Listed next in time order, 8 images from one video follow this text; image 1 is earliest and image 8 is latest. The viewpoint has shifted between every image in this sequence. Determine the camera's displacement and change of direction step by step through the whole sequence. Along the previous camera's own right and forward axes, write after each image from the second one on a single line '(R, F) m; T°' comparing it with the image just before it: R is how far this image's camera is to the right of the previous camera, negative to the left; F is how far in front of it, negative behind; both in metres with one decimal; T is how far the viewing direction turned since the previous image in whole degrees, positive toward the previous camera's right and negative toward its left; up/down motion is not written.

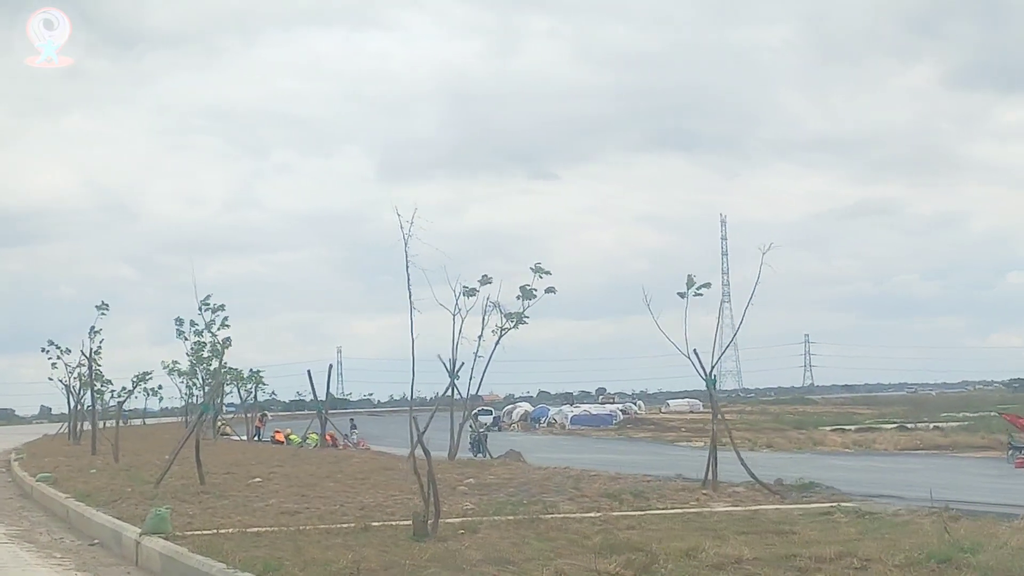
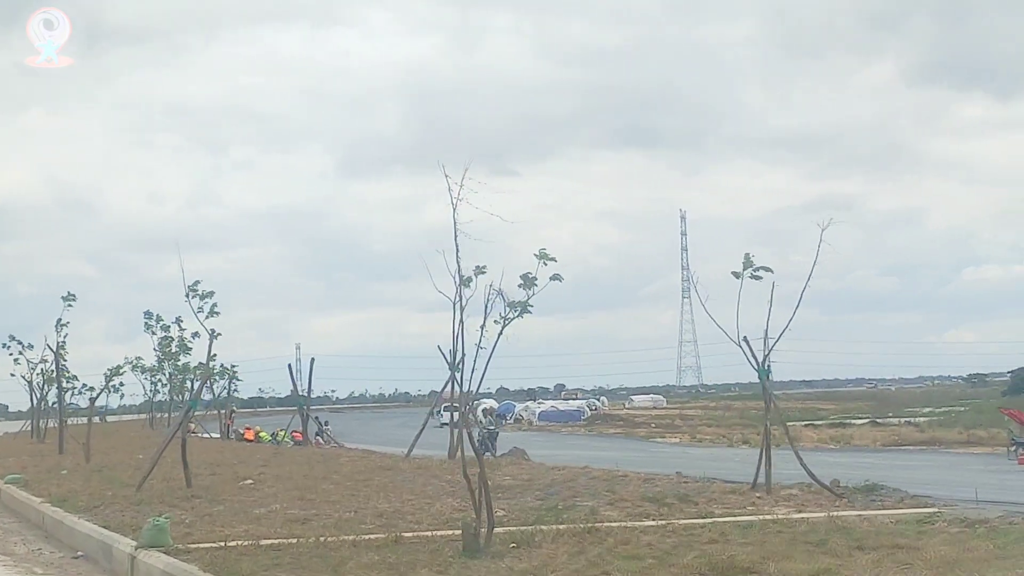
(-0.5, +1.7) m; +1°
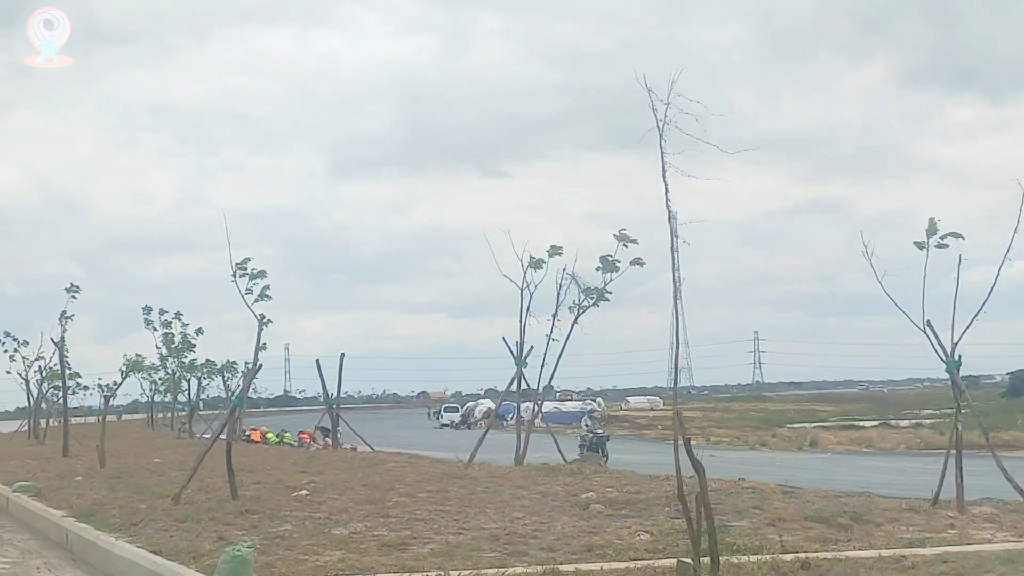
(-0.8, +2.7) m; 0°
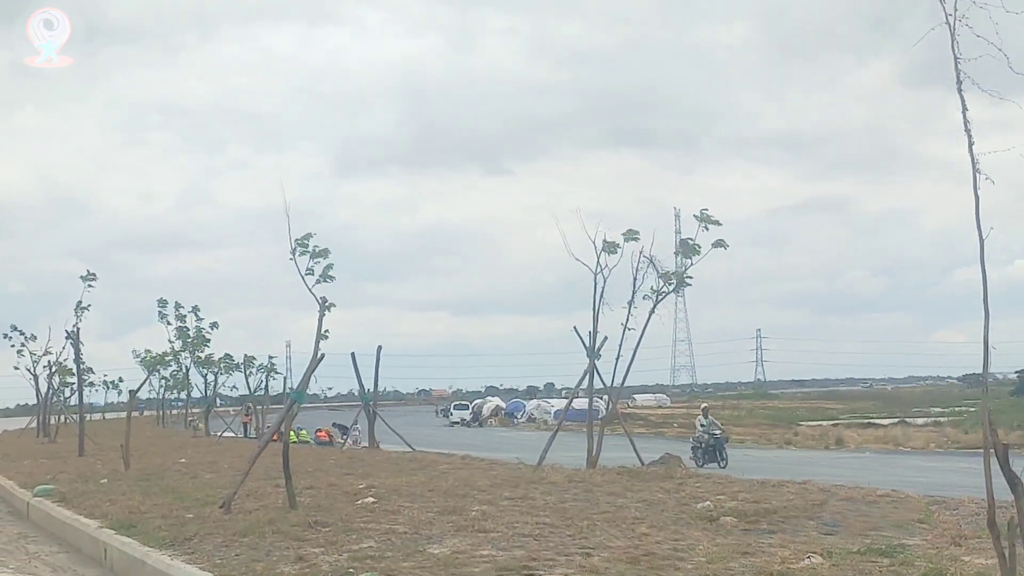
(-0.6, +2.0) m; 0°
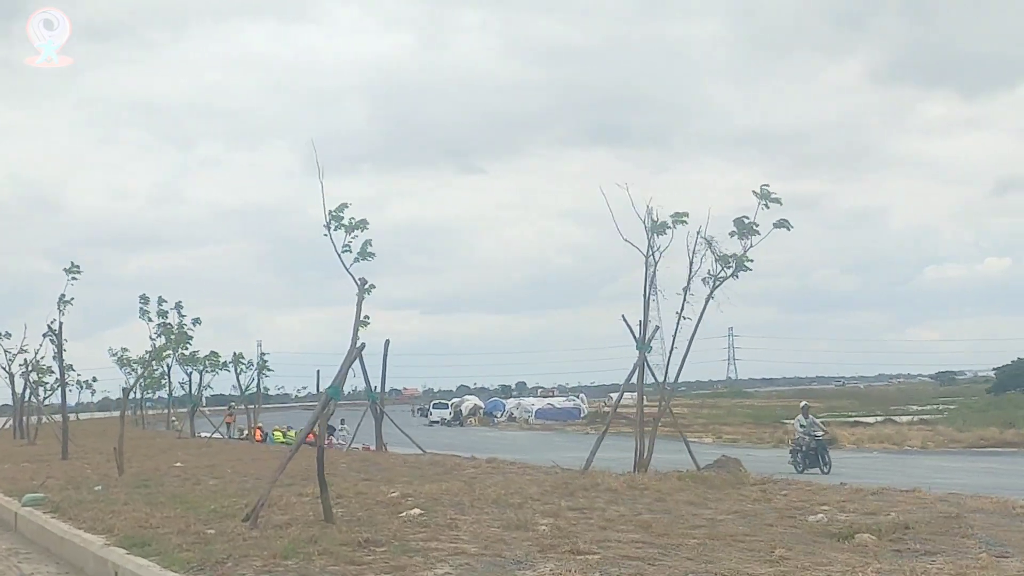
(-0.6, +1.9) m; +1°
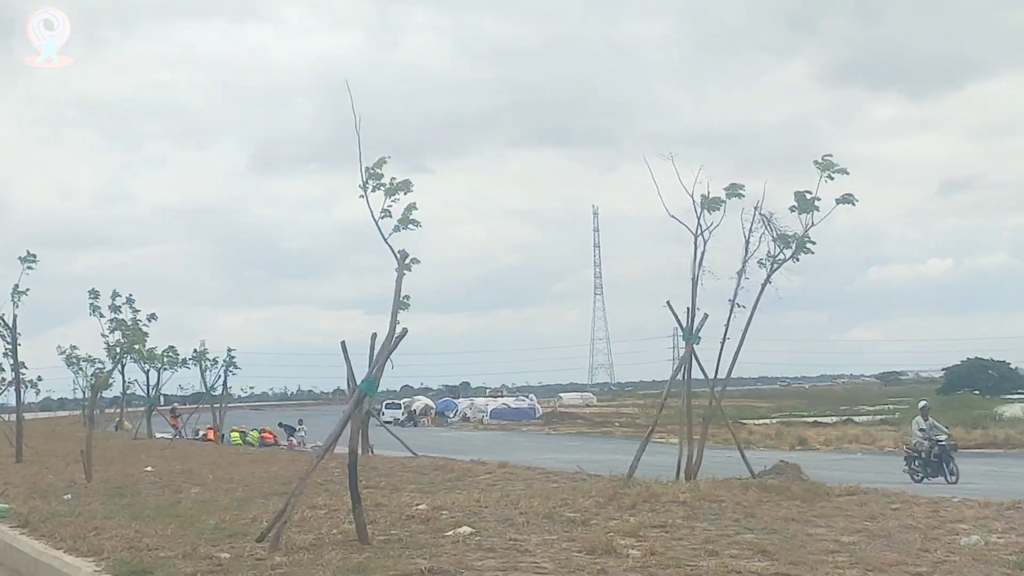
(-0.6, +2.1) m; +1°
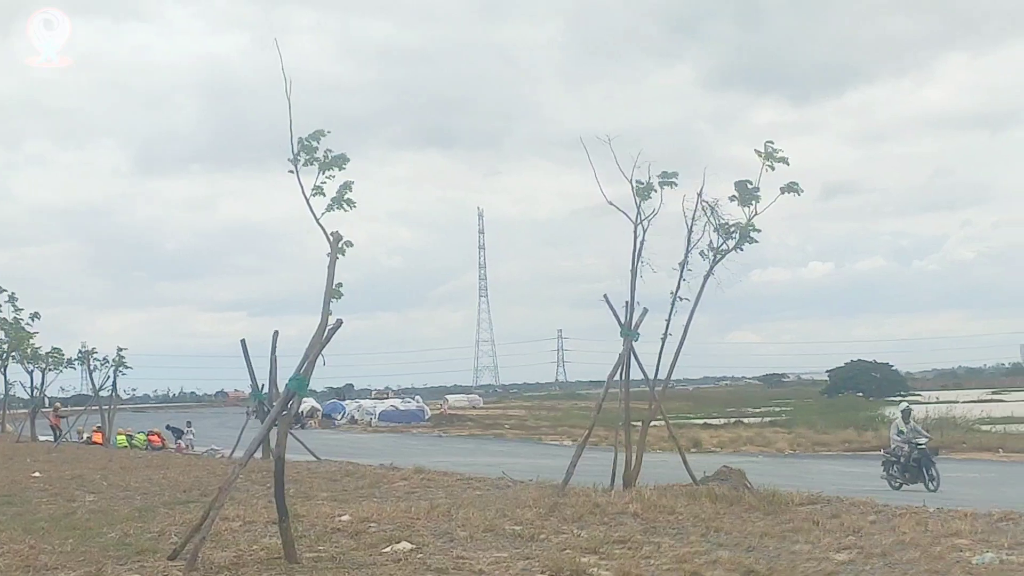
(-0.3, +1.1) m; +3°
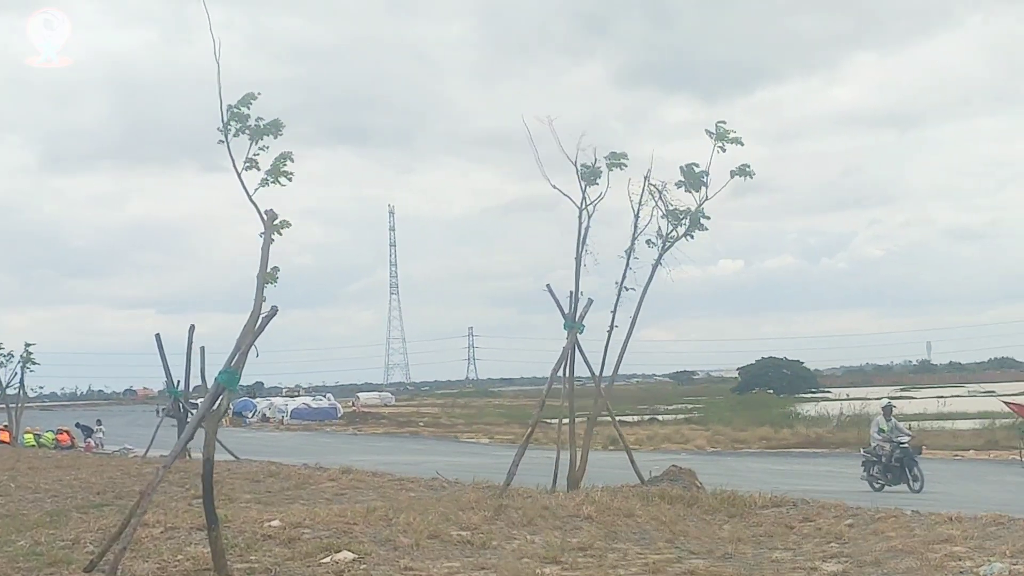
(-0.2, +0.8) m; +2°
